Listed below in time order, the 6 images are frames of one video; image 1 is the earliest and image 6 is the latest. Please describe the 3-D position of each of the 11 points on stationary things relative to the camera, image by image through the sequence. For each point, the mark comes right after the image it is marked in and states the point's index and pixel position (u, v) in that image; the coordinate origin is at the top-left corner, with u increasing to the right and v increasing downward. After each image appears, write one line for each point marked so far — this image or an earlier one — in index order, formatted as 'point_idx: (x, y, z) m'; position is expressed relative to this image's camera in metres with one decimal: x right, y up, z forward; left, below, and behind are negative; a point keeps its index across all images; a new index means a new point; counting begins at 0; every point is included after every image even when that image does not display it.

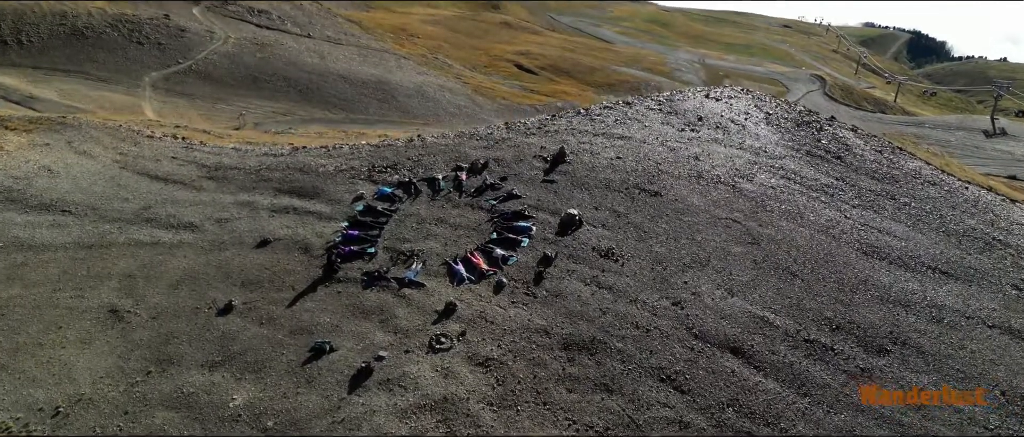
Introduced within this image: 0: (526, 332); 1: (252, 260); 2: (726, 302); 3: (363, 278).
0: (+0.4, -3.2, +16.5) m
1: (-8.5, -1.4, +19.4) m
2: (+6.8, -2.7, +18.9) m
3: (-4.6, -1.8, +18.3) m
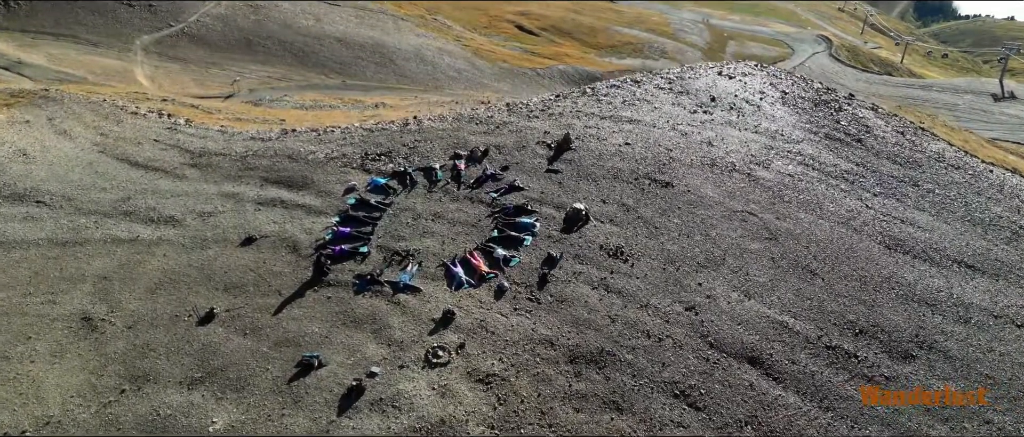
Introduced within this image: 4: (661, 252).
0: (+0.5, -3.3, +15.4) m
1: (-8.4, -1.3, +18.1) m
2: (+6.9, -2.6, +17.7) m
3: (-4.5, -1.8, +17.0) m
4: (+4.7, -1.1, +18.9) m
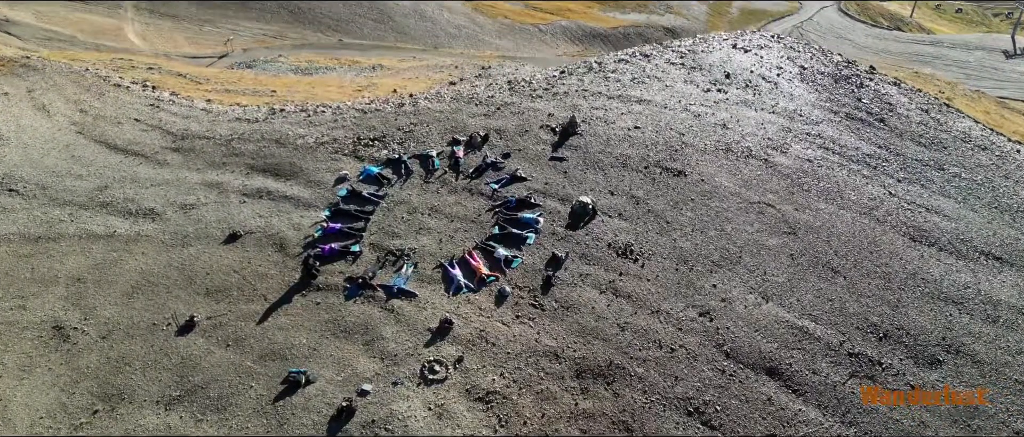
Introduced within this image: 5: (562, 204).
0: (+0.5, -3.3, +14.3) m
1: (-8.4, -1.2, +16.9) m
2: (+7.0, -2.6, +16.5) m
3: (-4.5, -1.8, +15.9) m
4: (+4.8, -0.9, +17.6) m
5: (+1.6, +0.4, +18.6) m
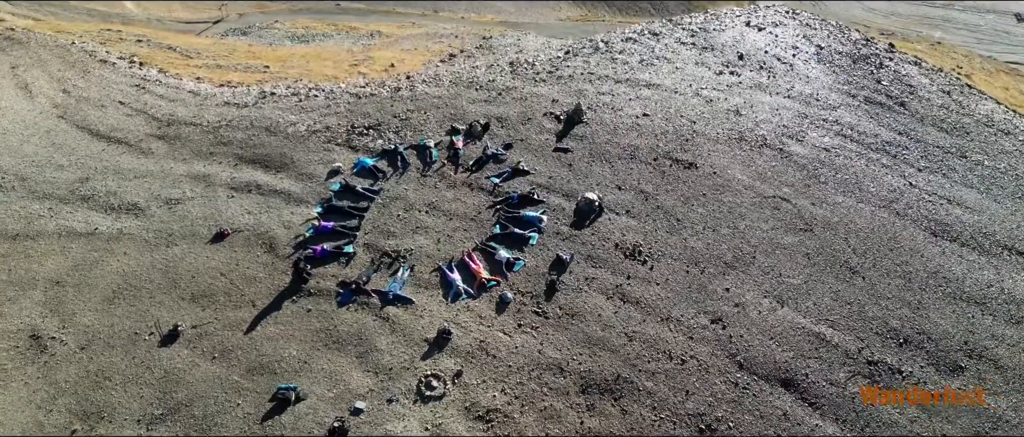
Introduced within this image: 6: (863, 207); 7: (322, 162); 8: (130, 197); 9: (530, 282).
0: (+0.6, -3.5, +13.5) m
1: (-8.3, -1.2, +16.1) m
2: (+7.0, -2.6, +15.7) m
3: (-4.4, -1.8, +15.1) m
4: (+4.8, -0.9, +16.7) m
5: (+1.6, +0.5, +17.6) m
6: (+11.8, +0.4, +19.8) m
7: (-6.2, +1.8, +19.3) m
8: (-11.9, +0.7, +18.6) m
9: (+0.5, -1.6, +15.4) m
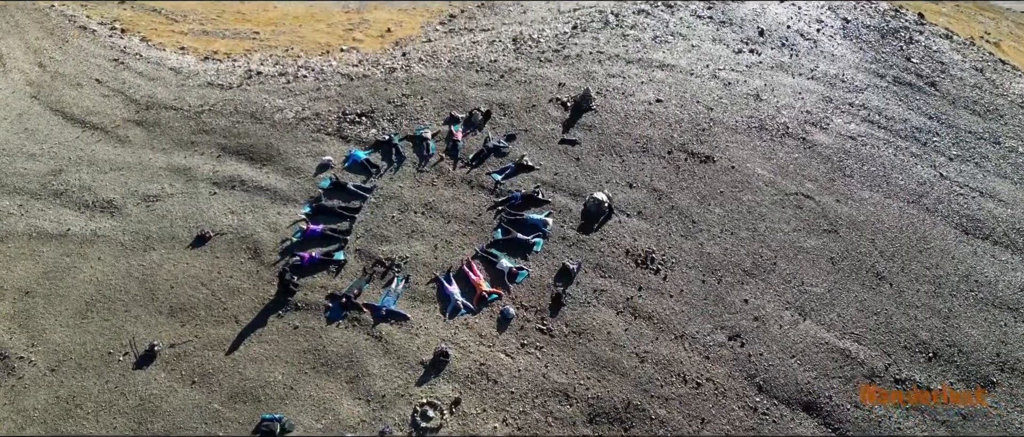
0: (+0.6, -3.8, +12.6) m
1: (-8.3, -1.3, +15.0) m
2: (+7.1, -2.8, +14.6) m
3: (-4.4, -2.0, +14.0) m
4: (+4.9, -1.0, +15.5) m
5: (+1.7, +0.5, +16.4) m
6: (+11.9, +0.5, +18.5) m
7: (-6.1, +1.9, +18.0) m
8: (-11.9, +0.7, +17.3) m
9: (+0.5, -1.8, +14.2) m
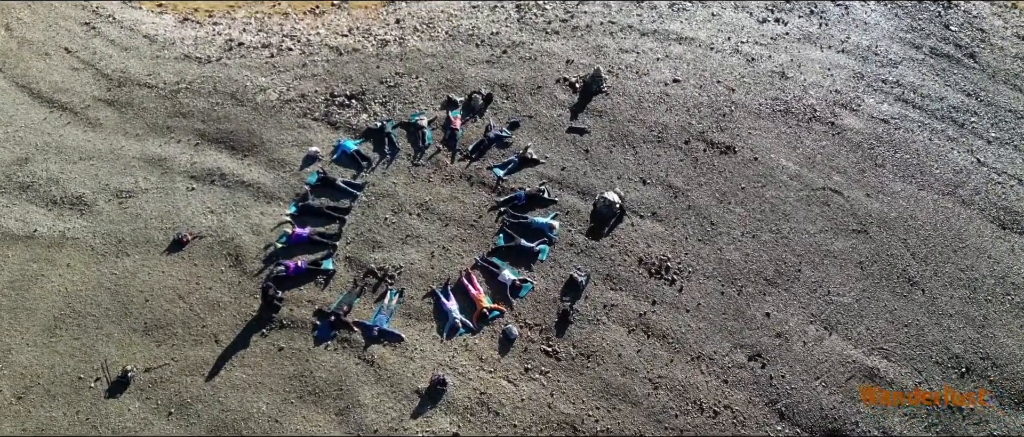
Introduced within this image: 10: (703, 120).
0: (+0.7, -4.1, +11.6) m
1: (-8.2, -1.4, +13.8) m
2: (+7.1, -3.0, +13.6) m
3: (-4.3, -2.2, +12.9) m
4: (+5.0, -1.1, +14.3) m
5: (+1.8, +0.5, +15.0) m
6: (+12.0, +0.6, +17.1) m
7: (-6.0, +2.1, +16.5) m
8: (-11.8, +0.8, +16.0) m
9: (+0.6, -2.0, +13.1) m
10: (+5.5, +2.8, +17.0) m
